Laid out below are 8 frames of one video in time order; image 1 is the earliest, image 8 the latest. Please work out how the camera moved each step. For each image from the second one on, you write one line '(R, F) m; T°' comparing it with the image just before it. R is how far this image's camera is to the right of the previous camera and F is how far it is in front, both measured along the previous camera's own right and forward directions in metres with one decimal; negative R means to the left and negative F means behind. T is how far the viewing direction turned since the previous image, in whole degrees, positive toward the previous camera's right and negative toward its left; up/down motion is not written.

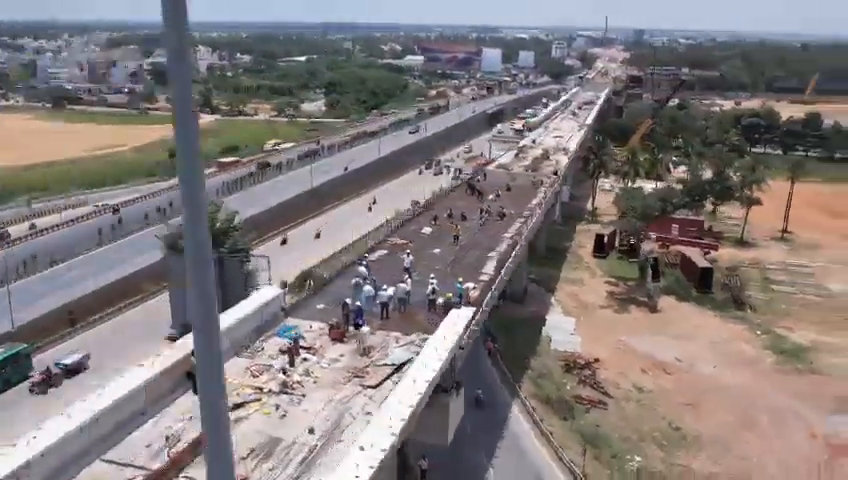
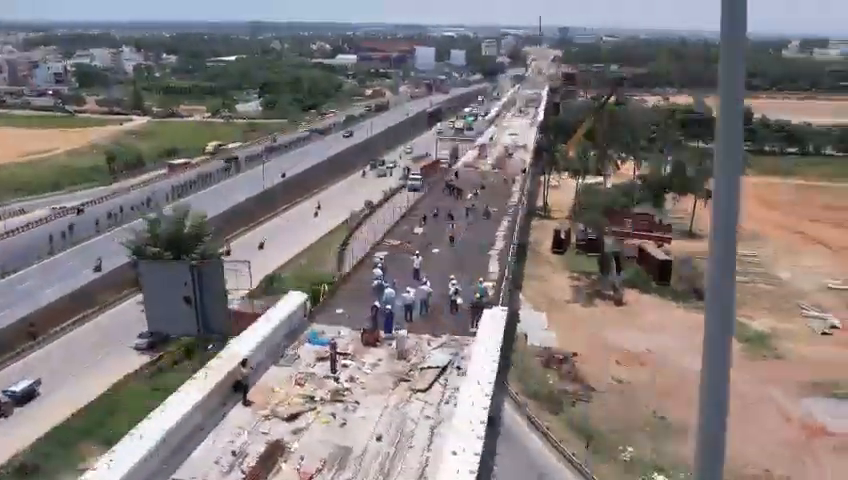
(-2.3, +0.2) m; +5°
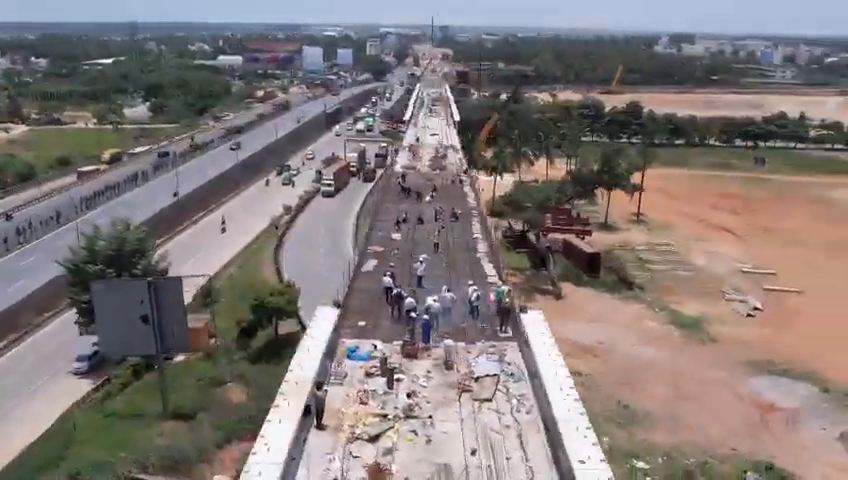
(-3.3, +0.4) m; +8°
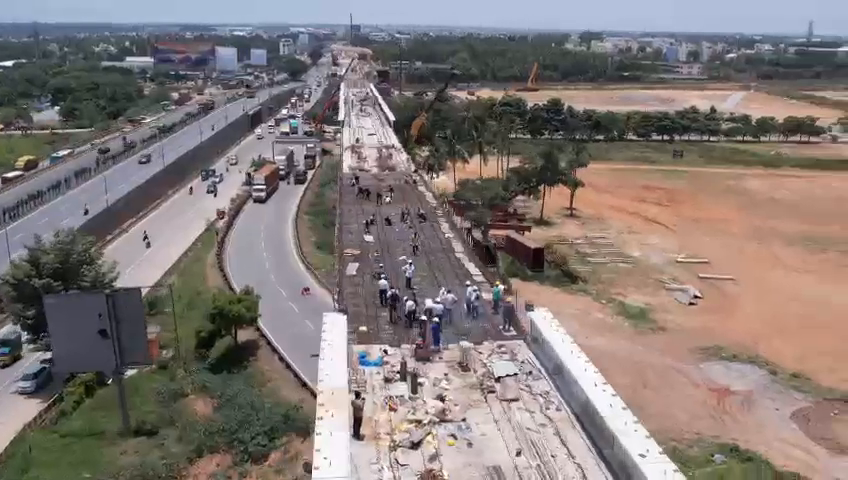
(-2.0, +0.2) m; +6°
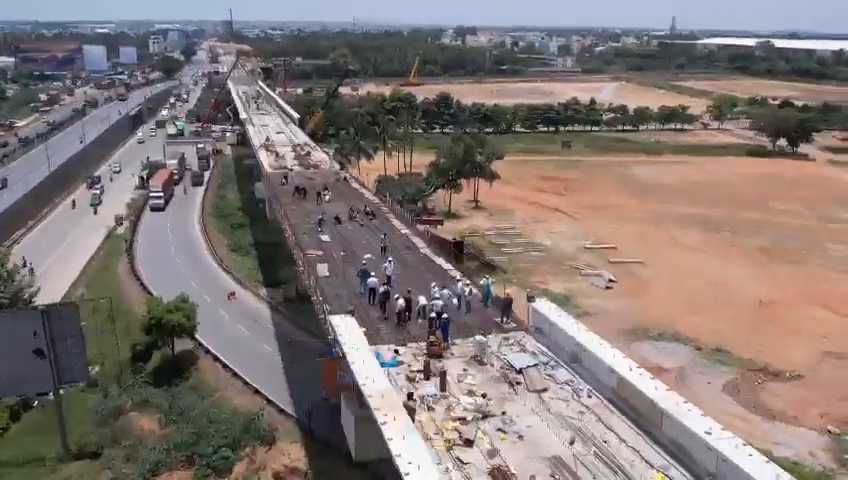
(-2.8, +0.4) m; +9°
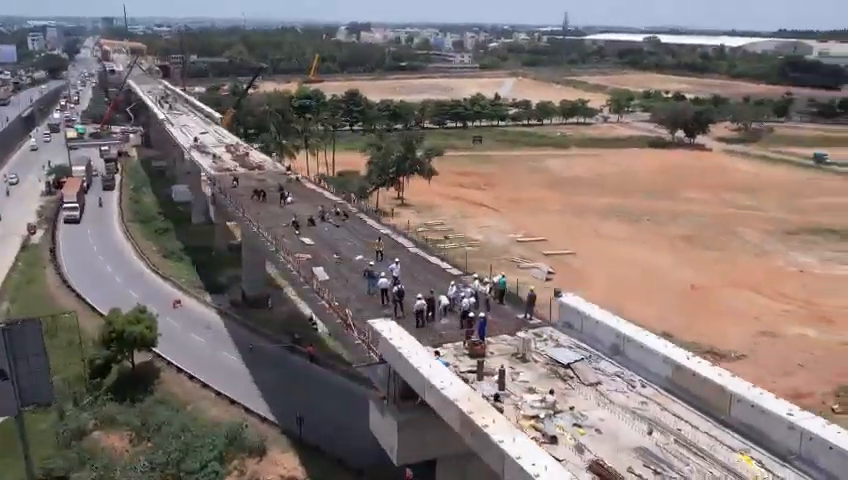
(-3.1, +0.3) m; +8°
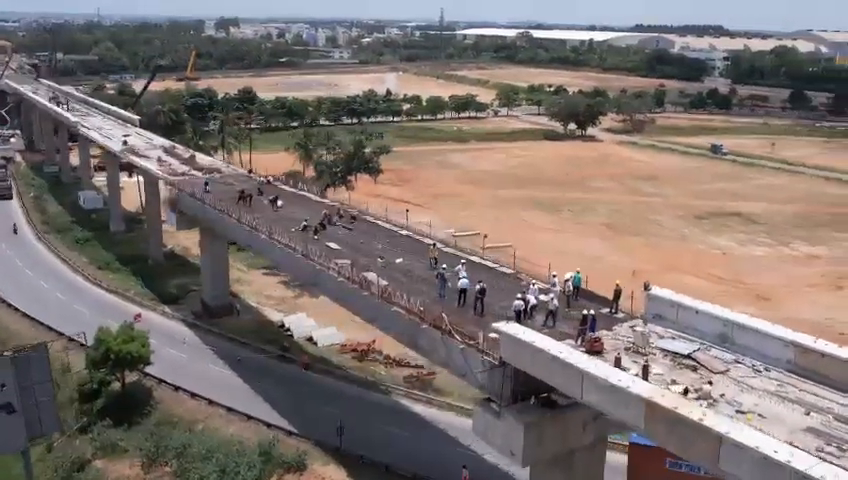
(-5.3, +0.6) m; +10°
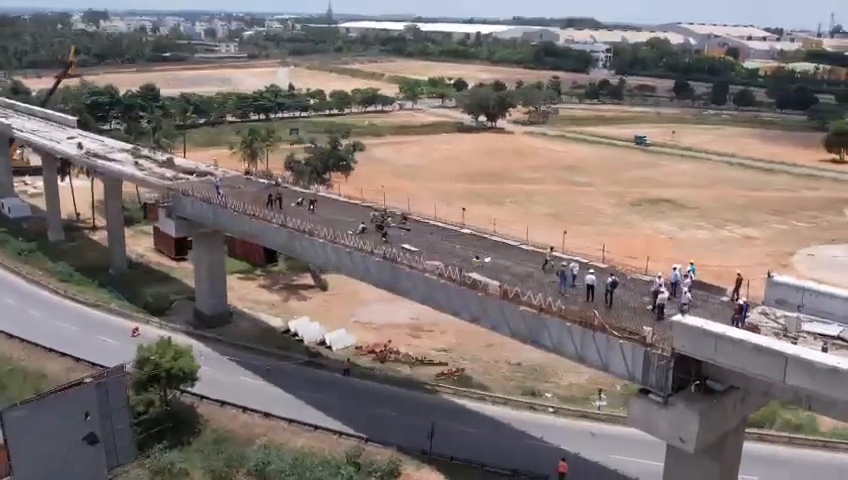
(-6.5, +0.6) m; +10°
